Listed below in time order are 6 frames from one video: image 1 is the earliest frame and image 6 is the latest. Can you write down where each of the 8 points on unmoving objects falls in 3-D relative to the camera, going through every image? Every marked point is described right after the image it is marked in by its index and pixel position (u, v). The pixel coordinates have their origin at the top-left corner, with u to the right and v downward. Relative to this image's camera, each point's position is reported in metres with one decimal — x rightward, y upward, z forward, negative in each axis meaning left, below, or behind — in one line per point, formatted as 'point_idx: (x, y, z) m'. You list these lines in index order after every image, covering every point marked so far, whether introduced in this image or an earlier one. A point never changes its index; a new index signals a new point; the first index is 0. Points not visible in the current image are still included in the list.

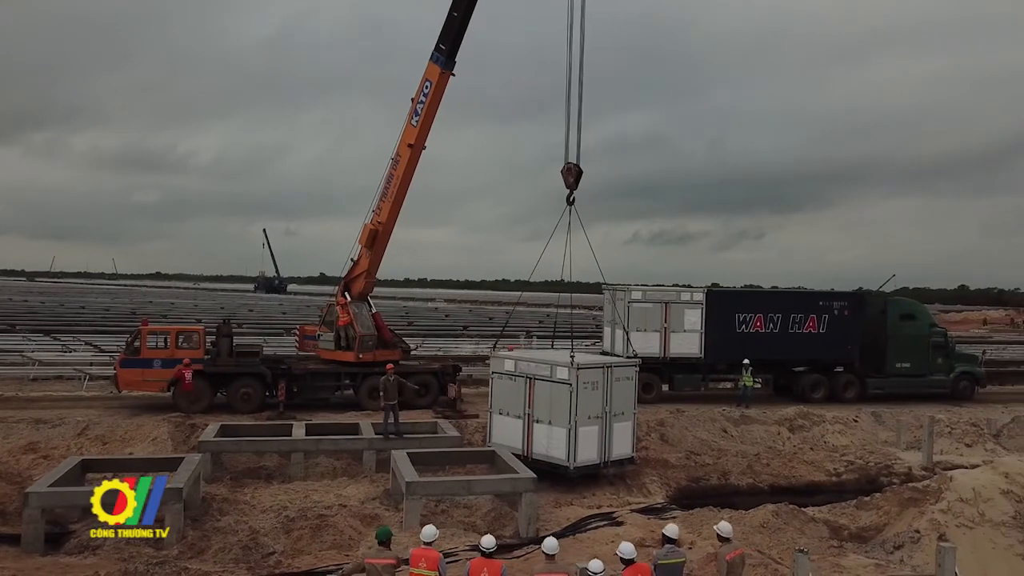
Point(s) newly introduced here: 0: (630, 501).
0: (+2.0, -3.7, +12.9) m
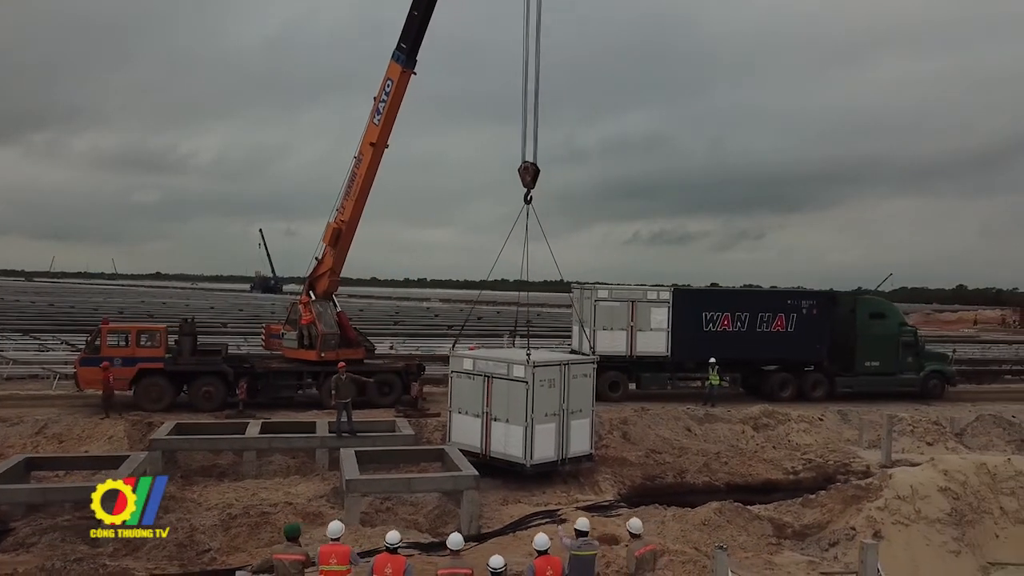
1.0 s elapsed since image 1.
0: (+1.1, -3.7, +12.9) m
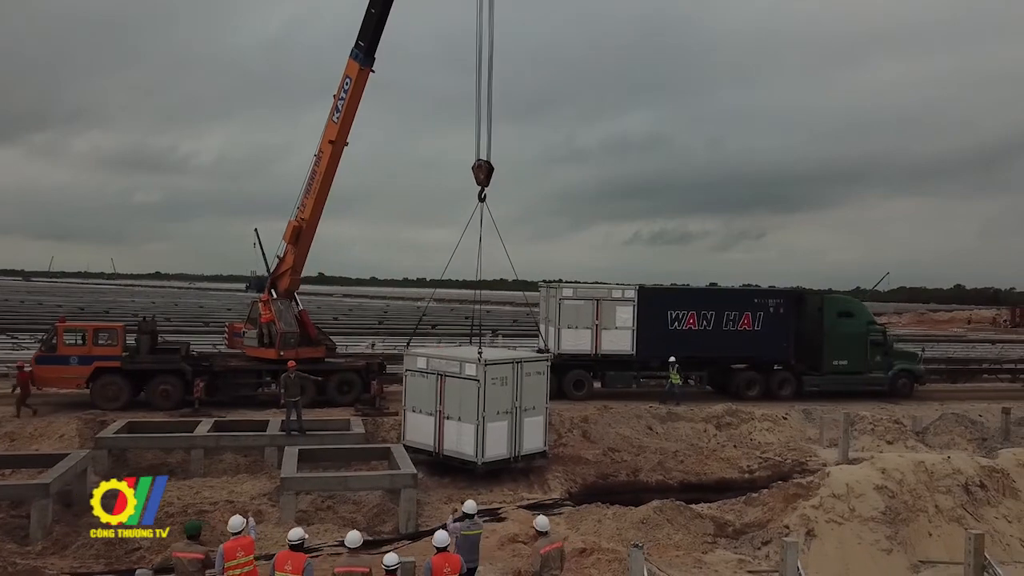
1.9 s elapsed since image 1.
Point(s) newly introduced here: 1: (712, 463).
0: (+0.2, -3.7, +12.8) m
1: (+4.3, -3.7, +15.7) m
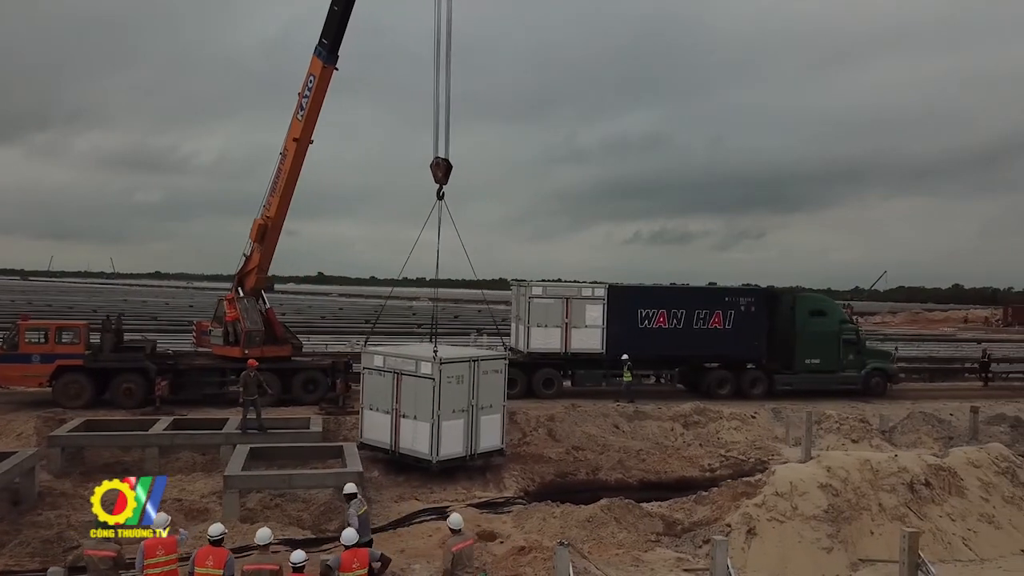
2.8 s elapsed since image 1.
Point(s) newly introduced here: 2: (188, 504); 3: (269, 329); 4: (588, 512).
0: (-0.6, -3.6, +12.8) m
1: (+3.5, -3.7, +15.6) m
2: (-5.1, -3.4, +11.6) m
3: (-6.0, -1.0, +17.9) m
4: (+1.2, -3.4, +11.2) m
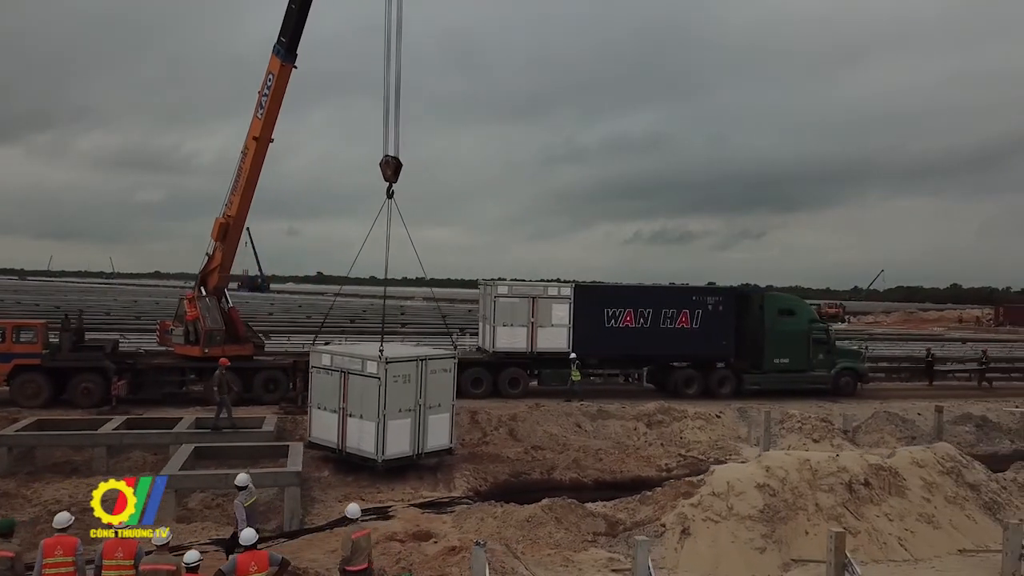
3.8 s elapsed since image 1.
0: (-1.6, -3.6, +12.7) m
1: (+2.6, -3.7, +15.6) m
2: (-6.1, -3.4, +11.6) m
3: (-6.9, -1.0, +17.9) m
4: (+0.3, -3.4, +11.1) m
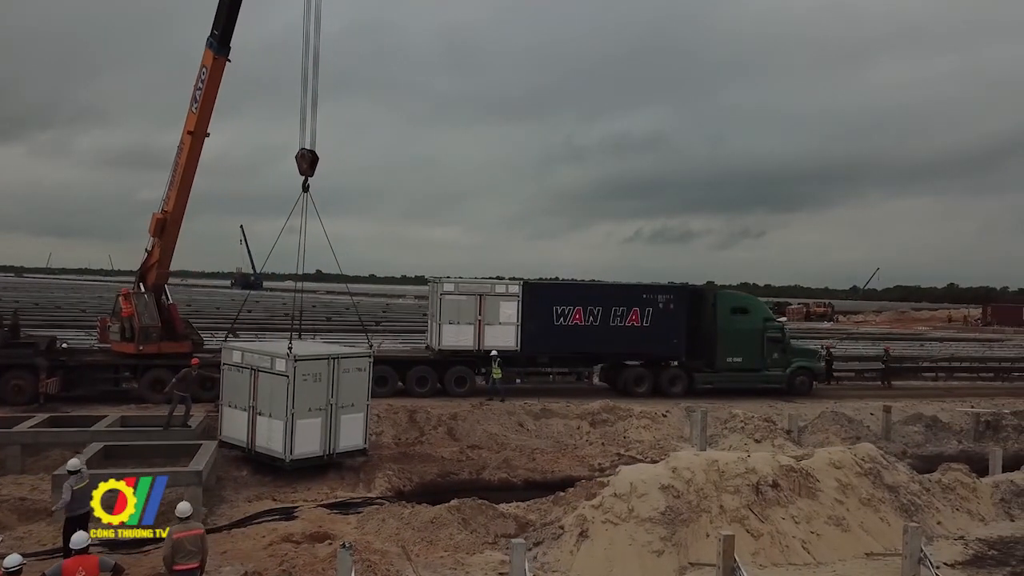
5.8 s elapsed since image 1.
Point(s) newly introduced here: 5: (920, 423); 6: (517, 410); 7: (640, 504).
0: (-3.0, -3.5, +12.5) m
1: (+1.1, -3.6, +15.3) m
2: (-7.5, -3.3, +11.3) m
3: (-8.3, -0.9, +17.6) m
4: (-1.2, -3.3, +10.9) m
5: (+10.3, -3.4, +18.4) m
6: (+0.1, -3.0, +18.1) m
7: (+1.8, -2.9, +10.0) m
